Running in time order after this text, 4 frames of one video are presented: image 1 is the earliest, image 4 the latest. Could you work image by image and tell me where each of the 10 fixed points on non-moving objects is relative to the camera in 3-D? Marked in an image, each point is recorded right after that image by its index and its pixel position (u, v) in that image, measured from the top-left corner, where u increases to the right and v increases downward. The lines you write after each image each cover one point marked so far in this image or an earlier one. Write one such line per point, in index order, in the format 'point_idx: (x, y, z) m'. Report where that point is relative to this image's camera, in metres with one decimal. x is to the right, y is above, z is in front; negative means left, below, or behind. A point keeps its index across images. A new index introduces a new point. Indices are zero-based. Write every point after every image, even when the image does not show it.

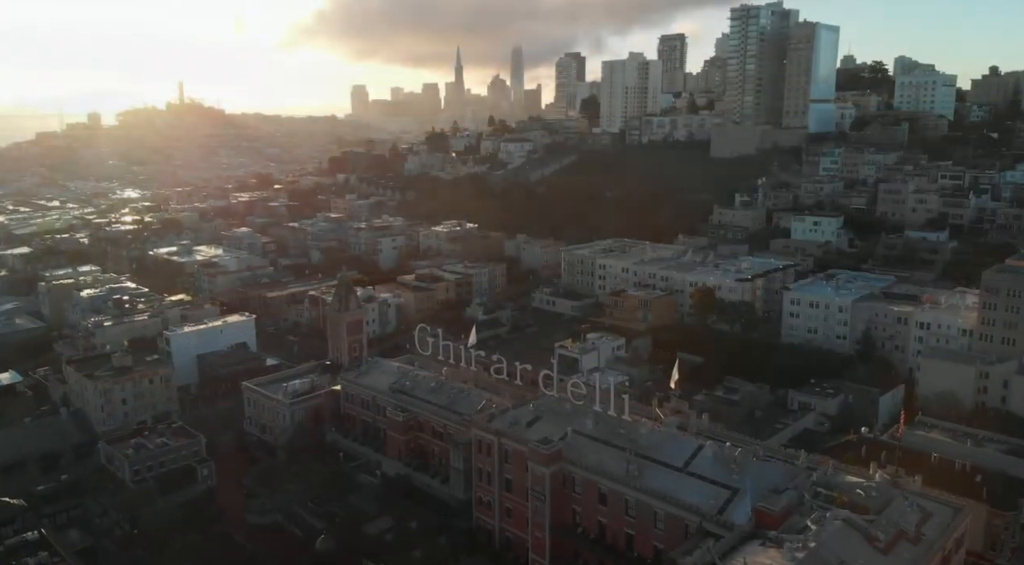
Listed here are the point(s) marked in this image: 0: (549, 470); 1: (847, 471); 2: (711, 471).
0: (+0.8, -4.2, +18.0) m
1: (+7.1, -4.0, +17.2) m
2: (+4.1, -3.9, +16.7) m
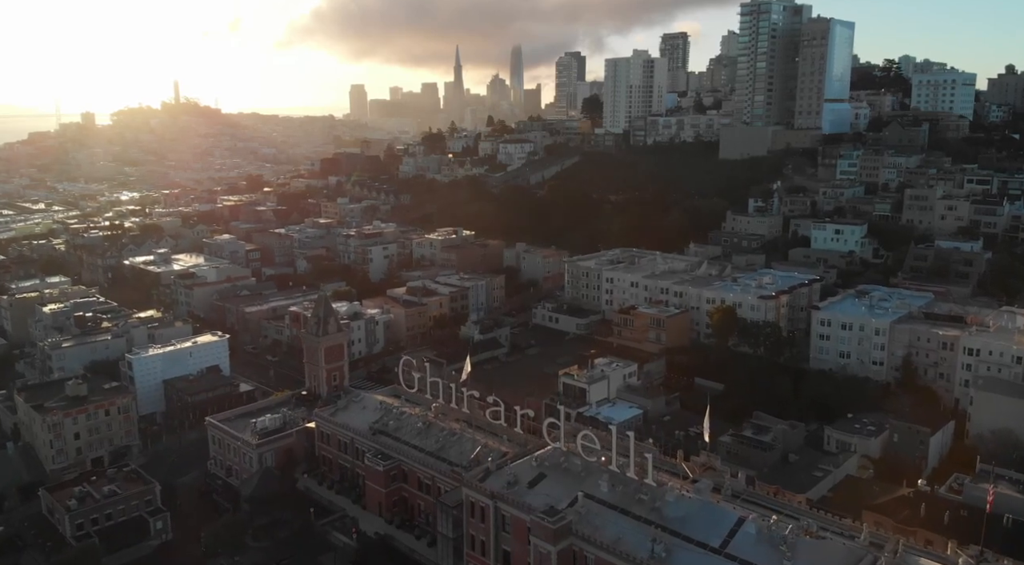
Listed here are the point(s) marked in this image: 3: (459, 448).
0: (+0.8, -4.8, +14.8) m
1: (+7.1, -4.7, +14.1) m
2: (+4.1, -4.6, +13.6) m
3: (-1.3, -4.0, +19.4) m
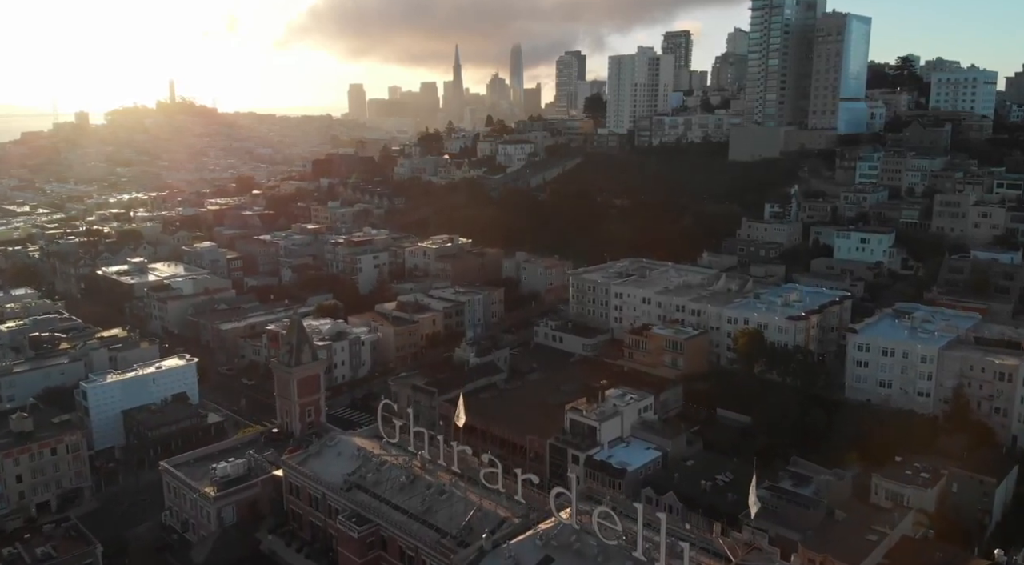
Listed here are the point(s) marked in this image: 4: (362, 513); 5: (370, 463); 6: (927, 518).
0: (+0.8, -5.5, +11.7) m
1: (+7.1, -5.3, +11.0) m
2: (+4.1, -5.2, +10.4) m
3: (-1.3, -4.6, +16.3) m
4: (-3.2, -4.9, +17.4) m
5: (-3.2, -4.1, +18.4) m
6: (+9.9, -5.6, +19.3) m
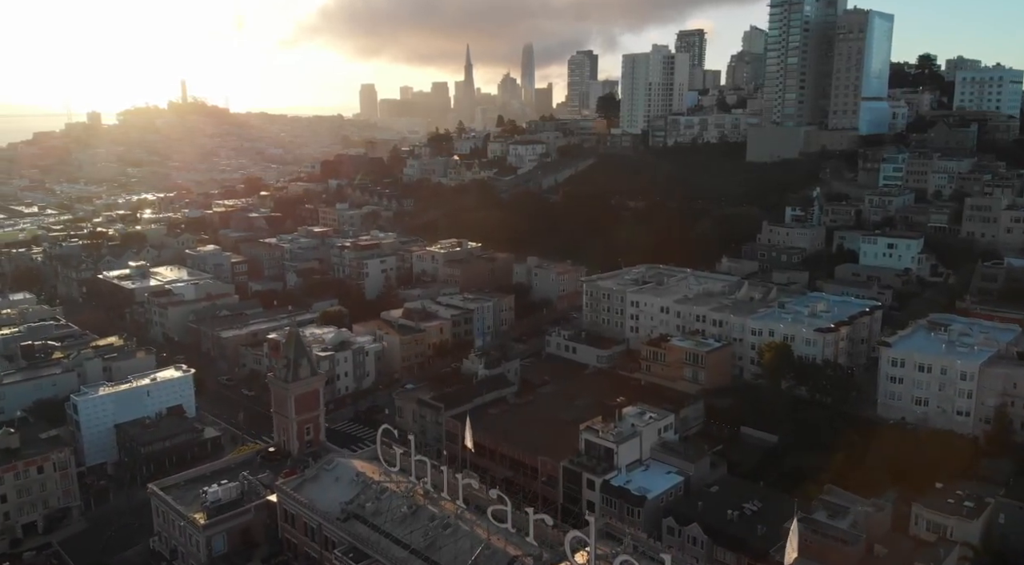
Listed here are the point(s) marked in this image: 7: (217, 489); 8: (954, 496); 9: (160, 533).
0: (+0.9, -5.8, +10.2) m
1: (+7.2, -5.6, +9.5) m
2: (+4.2, -5.5, +9.0) m
3: (-1.1, -4.9, +14.9) m
4: (-3.0, -5.2, +16.0) m
5: (-3.0, -4.4, +17.1) m
6: (+10.1, -5.9, +17.8) m
7: (-6.8, -4.8, +18.5) m
8: (+10.4, -5.0, +19.0) m
9: (-8.6, -6.1, +19.9) m
